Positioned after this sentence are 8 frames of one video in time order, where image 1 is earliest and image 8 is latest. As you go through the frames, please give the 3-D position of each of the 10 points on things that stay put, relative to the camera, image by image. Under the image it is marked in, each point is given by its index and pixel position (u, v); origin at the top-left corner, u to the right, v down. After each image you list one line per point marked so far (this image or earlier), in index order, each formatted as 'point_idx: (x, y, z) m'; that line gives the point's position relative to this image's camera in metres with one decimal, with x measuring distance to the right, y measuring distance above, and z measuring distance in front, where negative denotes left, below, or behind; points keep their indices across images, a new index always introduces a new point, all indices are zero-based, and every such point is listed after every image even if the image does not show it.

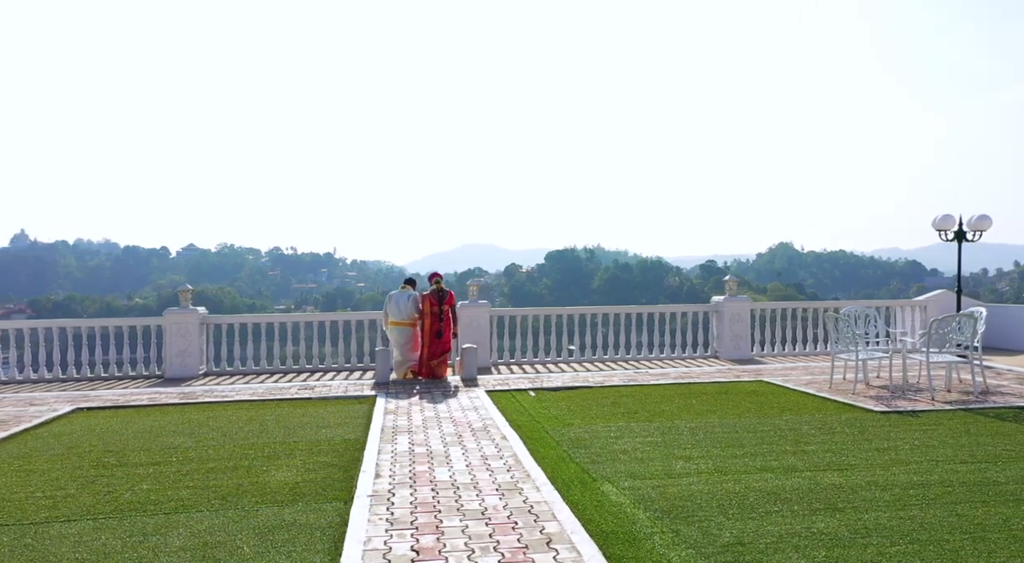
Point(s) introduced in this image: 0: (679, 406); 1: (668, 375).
0: (+1.9, -1.4, +9.8) m
1: (+2.2, -1.3, +12.1) m
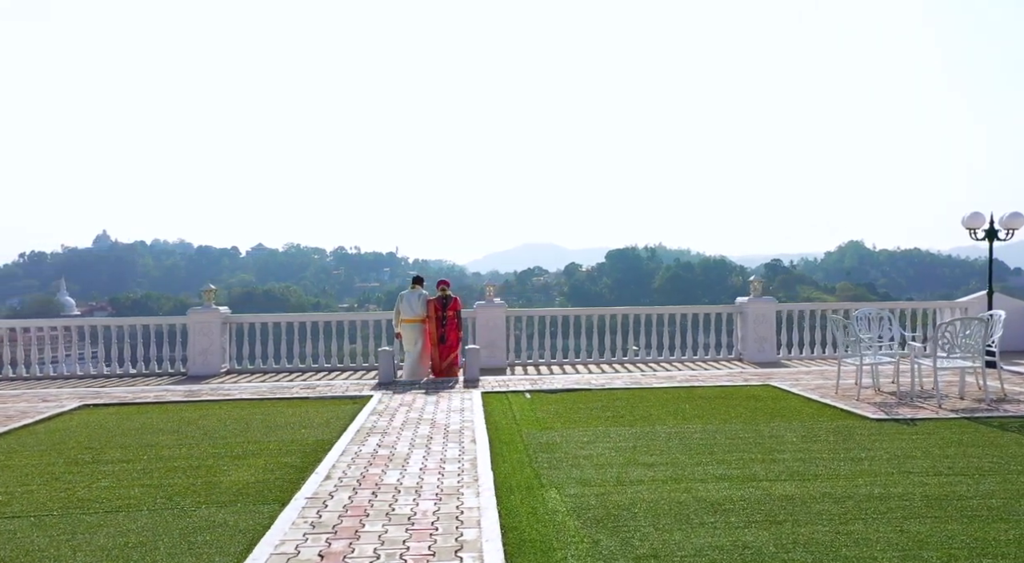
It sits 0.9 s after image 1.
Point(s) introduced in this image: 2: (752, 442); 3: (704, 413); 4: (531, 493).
0: (+1.7, -1.4, +9.5) m
1: (+2.2, -1.3, +11.8) m
2: (+2.1, -1.4, +7.8) m
3: (+2.0, -1.4, +9.2) m
4: (+0.1, -1.5, +6.3) m
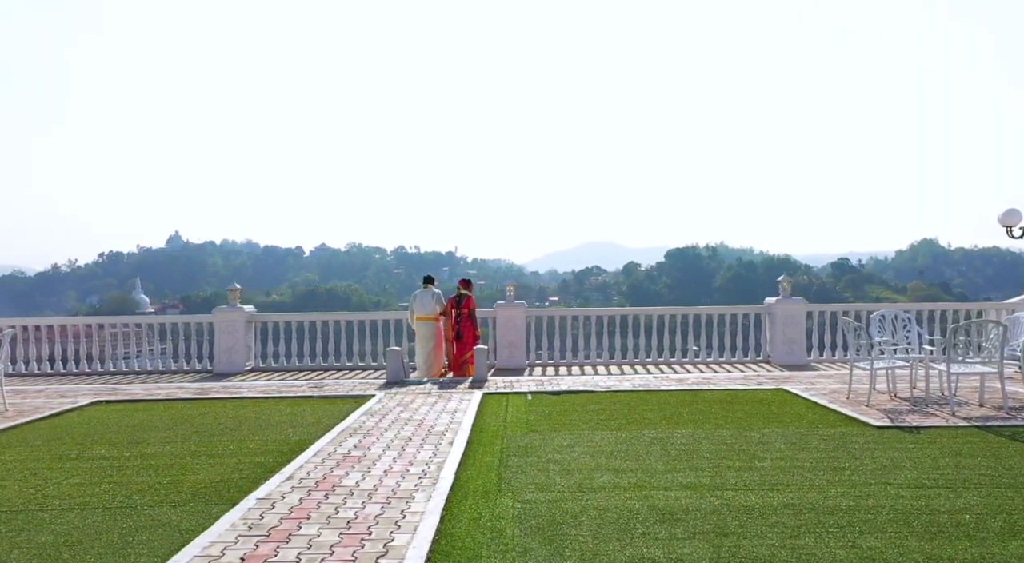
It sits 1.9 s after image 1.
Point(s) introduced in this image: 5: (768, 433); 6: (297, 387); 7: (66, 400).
0: (+1.6, -1.4, +9.3) m
1: (+2.3, -1.3, +11.5) m
2: (+1.9, -1.4, +7.5) m
3: (+1.9, -1.4, +8.9) m
4: (-0.2, -1.5, +6.1) m
5: (+2.4, -1.4, +8.1) m
6: (-2.9, -1.4, +11.9) m
7: (-5.7, -1.5, +11.1) m
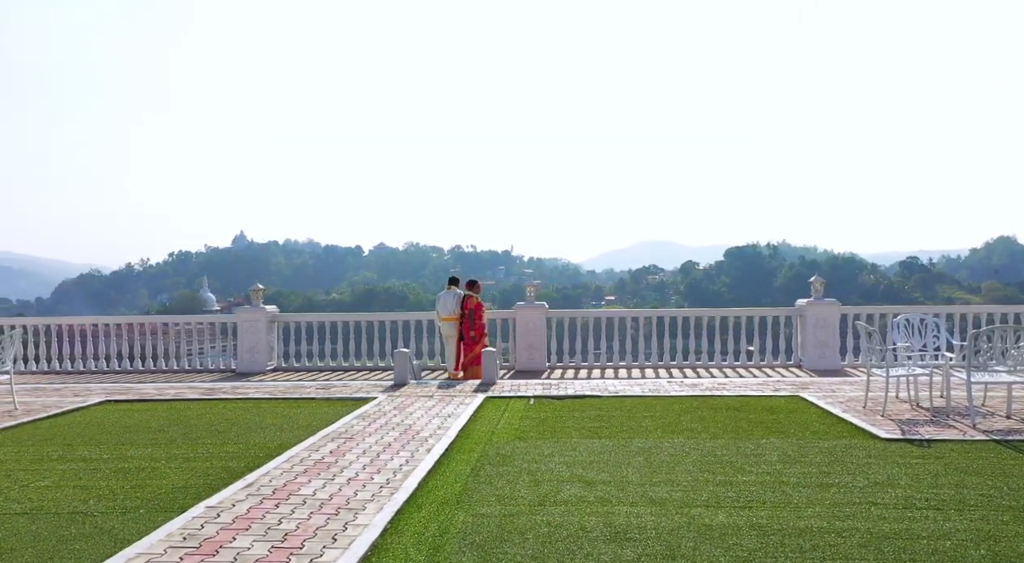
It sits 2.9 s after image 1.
0: (+1.6, -1.4, +8.9) m
1: (+2.4, -1.3, +11.0) m
2: (+1.7, -1.5, +7.1) m
3: (+1.8, -1.4, +8.5) m
4: (-0.5, -1.5, +5.9) m
5: (+2.2, -1.4, +7.6) m
6: (-2.8, -1.4, +11.8) m
7: (-5.6, -1.5, +11.3) m
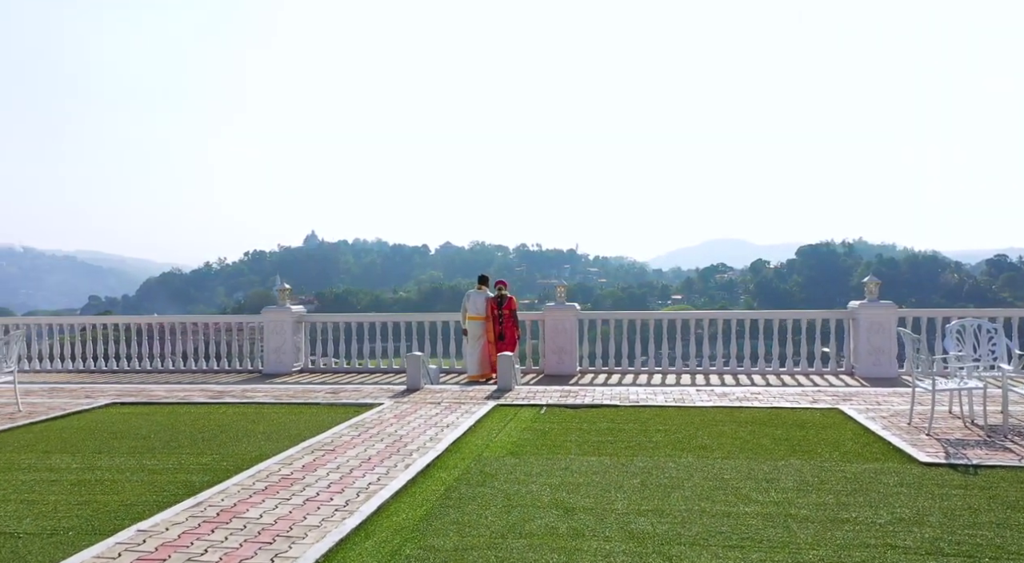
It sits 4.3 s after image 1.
0: (+1.5, -1.4, +8.0) m
1: (+2.5, -1.3, +10.1) m
2: (+1.6, -1.5, +6.2) m
3: (+1.8, -1.4, +7.7) m
4: (-0.7, -1.6, +5.2) m
5: (+2.1, -1.4, +6.7) m
6: (-2.6, -1.4, +11.3) m
7: (-5.4, -1.5, +11.0) m
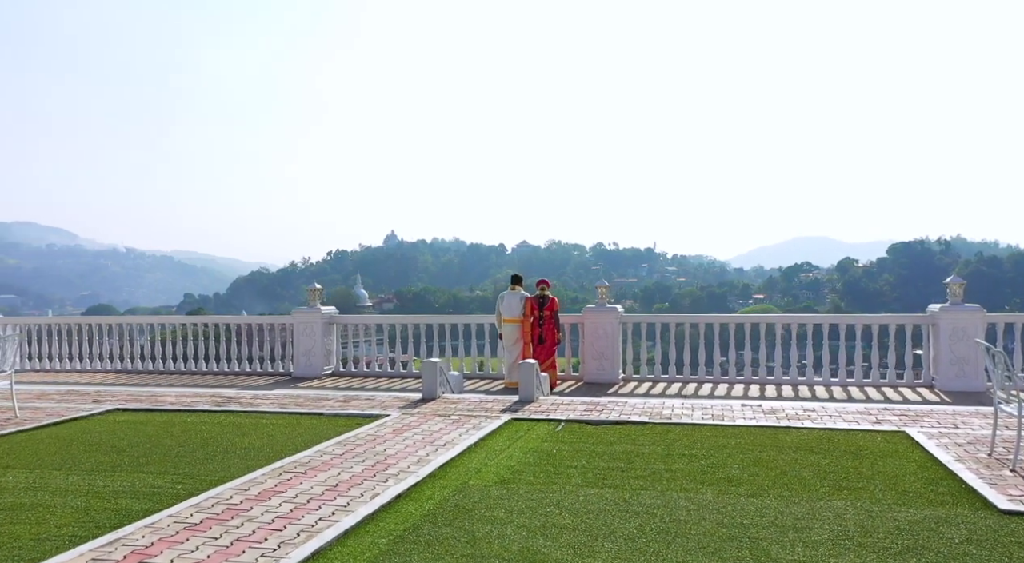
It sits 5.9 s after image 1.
0: (+1.5, -1.4, +6.8) m
1: (+2.7, -1.3, +8.8) m
2: (+1.4, -1.5, +5.0) m
3: (+1.7, -1.4, +6.4) m
4: (-1.0, -1.6, +4.3) m
5: (+2.0, -1.4, +5.5) m
6: (-2.3, -1.4, +10.5) m
7: (-5.1, -1.5, +10.5) m
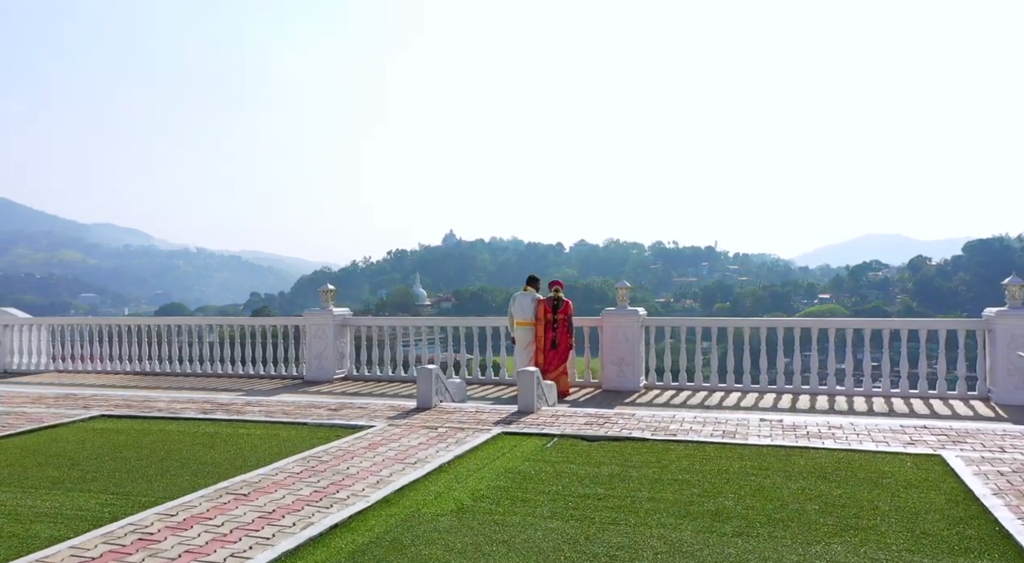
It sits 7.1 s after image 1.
0: (+1.3, -1.4, +6.0) m
1: (+2.6, -1.4, +7.9) m
2: (+1.0, -1.5, +4.2) m
3: (+1.4, -1.4, +5.6) m
4: (-1.5, -1.6, +3.6) m
5: (+1.6, -1.5, +4.6) m
6: (-2.2, -1.4, +9.9) m
7: (-5.1, -1.5, +10.1) m
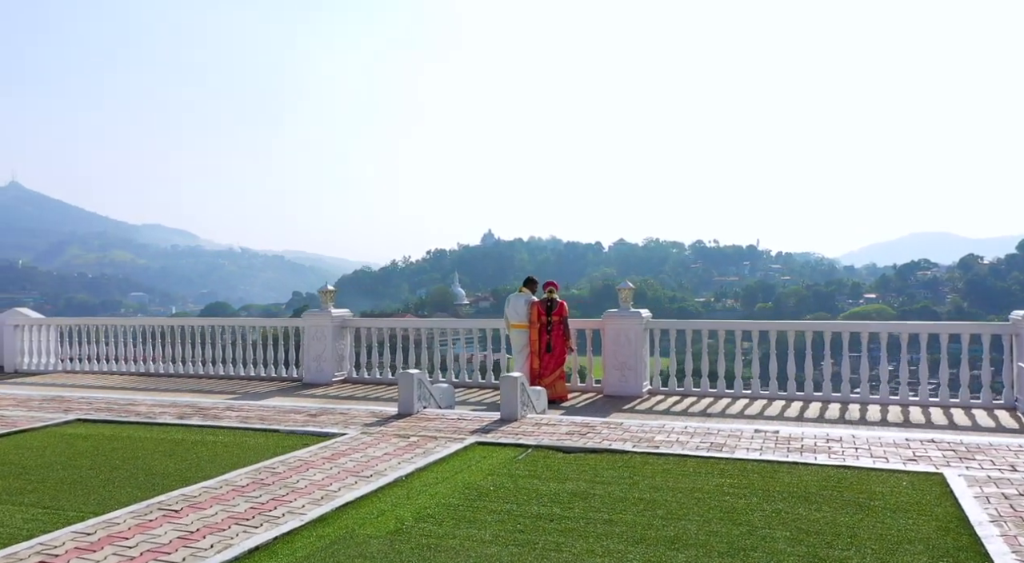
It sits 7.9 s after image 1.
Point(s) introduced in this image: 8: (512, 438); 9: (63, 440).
0: (+0.9, -1.4, +5.4) m
1: (+2.4, -1.4, +7.3) m
2: (+0.6, -1.5, +3.7) m
3: (+1.1, -1.4, +5.0) m
4: (-1.9, -1.6, +3.2) m
5: (+1.2, -1.5, +4.0) m
6: (-2.4, -1.5, +9.5) m
7: (-5.2, -1.5, +9.8) m
8: (0.0, -1.4, +7.8) m
9: (-4.4, -1.5, +8.5) m
